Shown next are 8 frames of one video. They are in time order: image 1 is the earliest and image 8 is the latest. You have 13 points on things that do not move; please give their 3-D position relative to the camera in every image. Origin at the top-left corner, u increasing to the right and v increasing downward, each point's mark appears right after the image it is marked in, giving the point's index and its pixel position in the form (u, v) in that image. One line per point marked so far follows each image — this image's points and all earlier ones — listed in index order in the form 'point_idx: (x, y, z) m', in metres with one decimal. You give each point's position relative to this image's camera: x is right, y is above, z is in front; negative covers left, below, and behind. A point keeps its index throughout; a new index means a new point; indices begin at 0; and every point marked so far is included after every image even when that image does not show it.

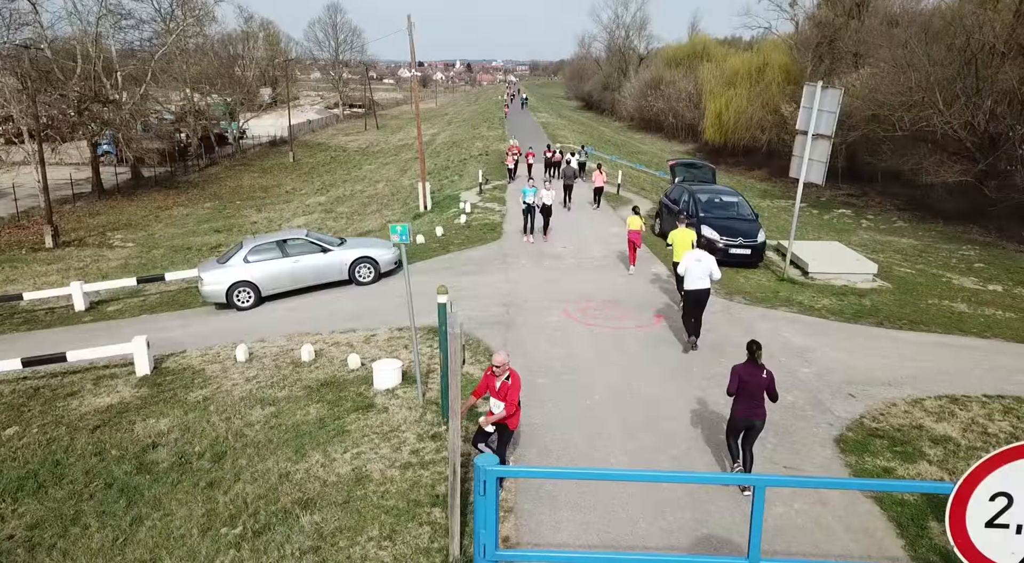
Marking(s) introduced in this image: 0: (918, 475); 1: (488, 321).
0: (+4.3, -2.0, +6.7) m
1: (-0.5, -0.7, +11.2) m
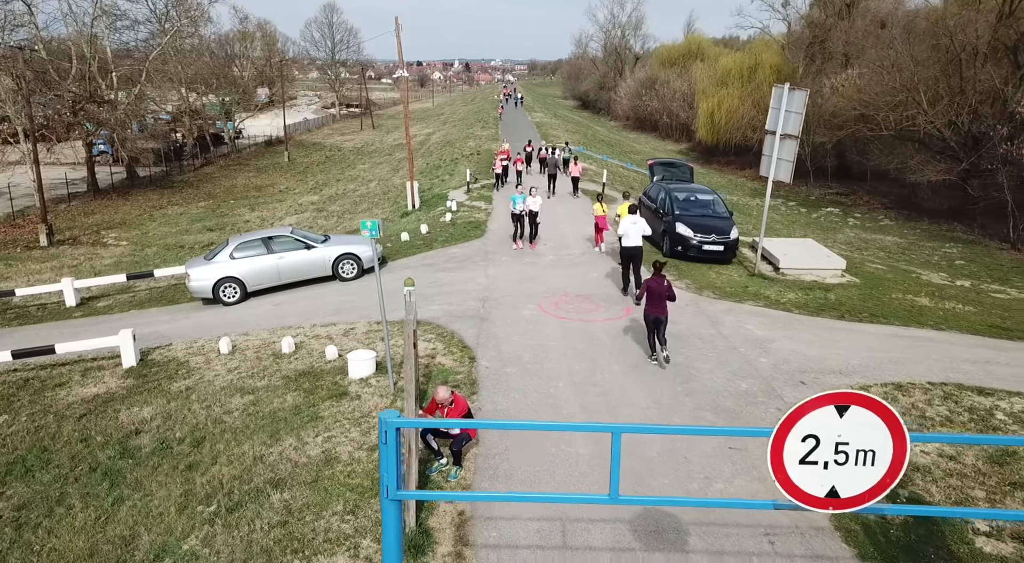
0: (+3.9, -1.9, +7.1) m
1: (-1.0, -0.6, +11.6) m
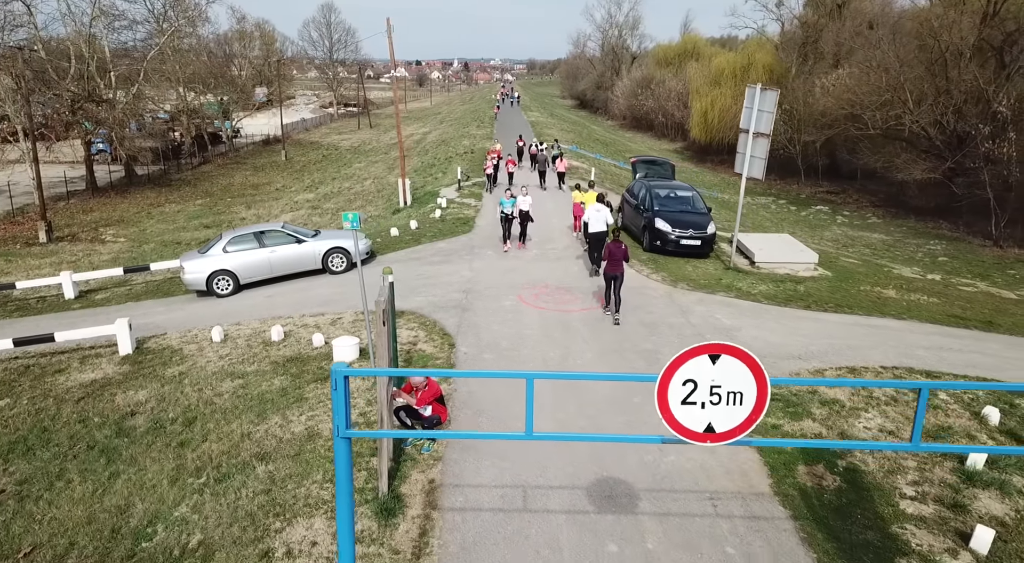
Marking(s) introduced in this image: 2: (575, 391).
0: (+3.5, -1.8, +7.7) m
1: (-1.3, -0.4, +12.1) m
2: (+0.9, -1.5, +8.6) m
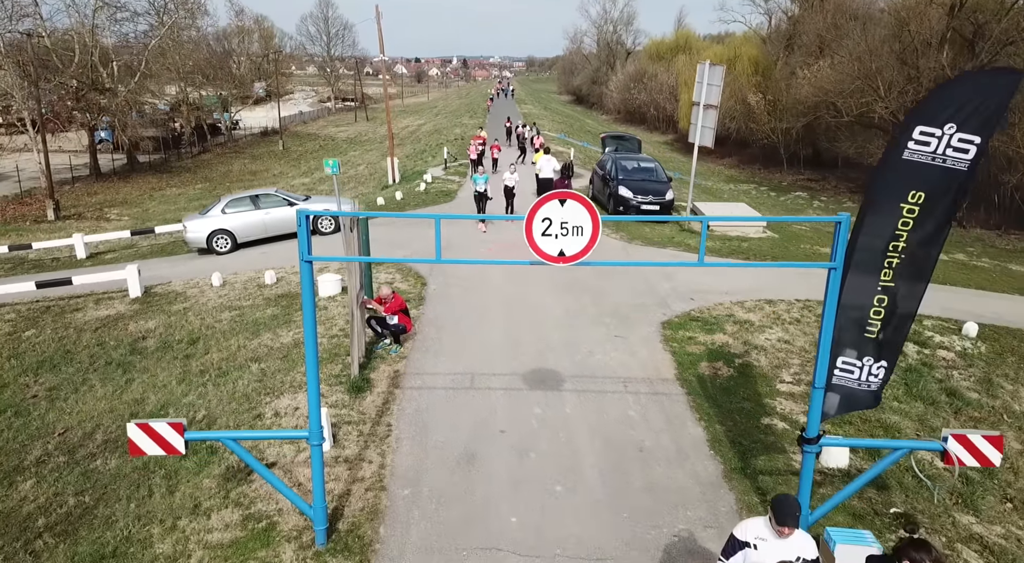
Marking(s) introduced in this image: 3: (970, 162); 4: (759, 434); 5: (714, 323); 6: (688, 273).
0: (+2.9, -0.8, +9.1) m
1: (-2.0, +0.6, +13.5) m
2: (+0.3, -0.5, +10.0) m
3: (+3.2, +0.8, +4.3) m
4: (+2.6, -1.6, +6.8) m
5: (+3.1, -0.6, +9.6) m
6: (+3.4, +0.2, +12.1) m
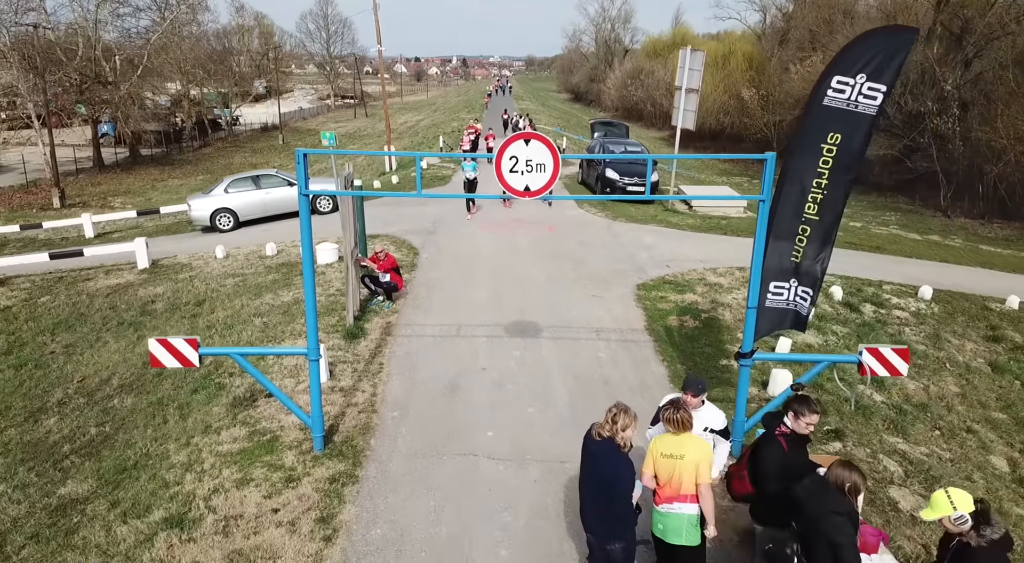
0: (+2.6, -0.3, +9.8) m
1: (-2.2, +1.1, +14.2) m
2: (0.0, +0.1, +10.7) m
3: (+2.9, +1.4, +5.0) m
4: (+2.4, -1.1, +7.5) m
5: (+2.8, -0.1, +10.4) m
6: (+3.2, +0.7, +12.8) m
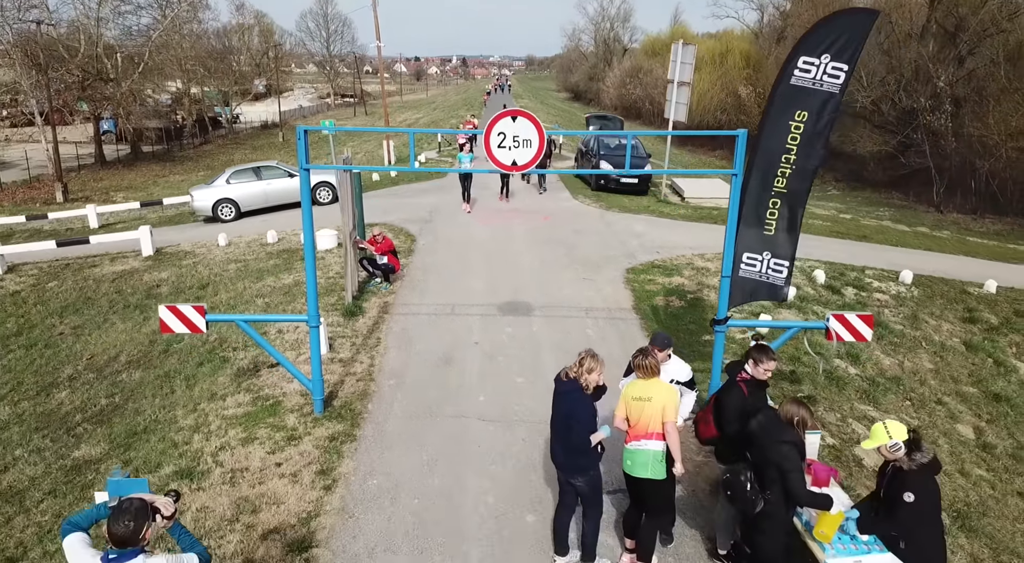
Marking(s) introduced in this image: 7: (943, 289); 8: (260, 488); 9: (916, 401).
0: (+2.5, 0.0, +10.1) m
1: (-2.3, +1.4, +14.5) m
2: (-0.1, +0.3, +11.1) m
3: (+2.8, +1.7, +5.4) m
4: (+2.3, -0.8, +7.8) m
5: (+2.7, +0.2, +10.7) m
6: (+3.0, +1.0, +13.2) m
7: (+7.5, -0.1, +11.0) m
8: (-2.1, -1.7, +5.2) m
9: (+4.9, -1.4, +7.6) m
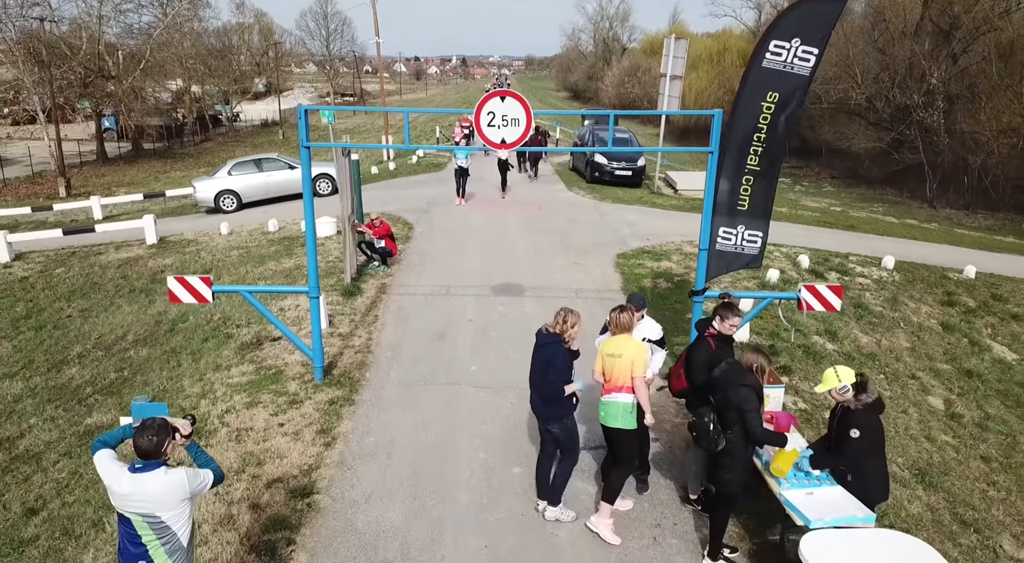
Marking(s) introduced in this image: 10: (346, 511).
0: (+2.4, +0.3, +10.5) m
1: (-2.4, +1.7, +14.9) m
2: (-0.2, +0.6, +11.4) m
3: (+2.7, +1.9, +5.7) m
4: (+2.2, -0.5, +8.2) m
5: (+2.6, +0.5, +11.1) m
6: (+2.9, +1.3, +13.6) m
7: (+7.4, +0.1, +11.3) m
8: (-2.2, -1.4, +5.5) m
9: (+4.8, -1.2, +8.0) m
10: (-1.2, -1.7, +4.7) m
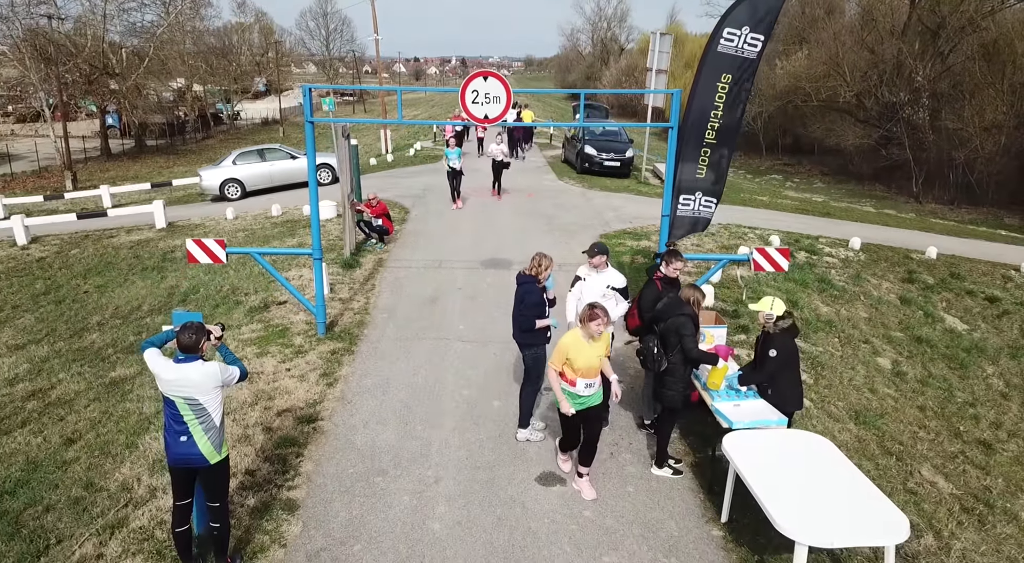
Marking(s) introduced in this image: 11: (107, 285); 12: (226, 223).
0: (+2.2, +0.7, +11.2) m
1: (-2.6, +2.1, +15.6) m
2: (-0.4, +1.0, +12.2) m
3: (+2.5, +2.3, +6.5) m
4: (+2.0, -0.1, +8.9) m
5: (+2.4, +0.9, +11.8) m
6: (+2.7, +1.7, +14.3) m
7: (+7.2, +0.5, +12.1) m
8: (-2.4, -1.0, +6.2) m
9: (+4.6, -0.8, +8.7) m
10: (-1.4, -1.3, +5.4) m
11: (-7.3, -0.1, +11.5) m
12: (-6.5, +1.3, +14.3) m
